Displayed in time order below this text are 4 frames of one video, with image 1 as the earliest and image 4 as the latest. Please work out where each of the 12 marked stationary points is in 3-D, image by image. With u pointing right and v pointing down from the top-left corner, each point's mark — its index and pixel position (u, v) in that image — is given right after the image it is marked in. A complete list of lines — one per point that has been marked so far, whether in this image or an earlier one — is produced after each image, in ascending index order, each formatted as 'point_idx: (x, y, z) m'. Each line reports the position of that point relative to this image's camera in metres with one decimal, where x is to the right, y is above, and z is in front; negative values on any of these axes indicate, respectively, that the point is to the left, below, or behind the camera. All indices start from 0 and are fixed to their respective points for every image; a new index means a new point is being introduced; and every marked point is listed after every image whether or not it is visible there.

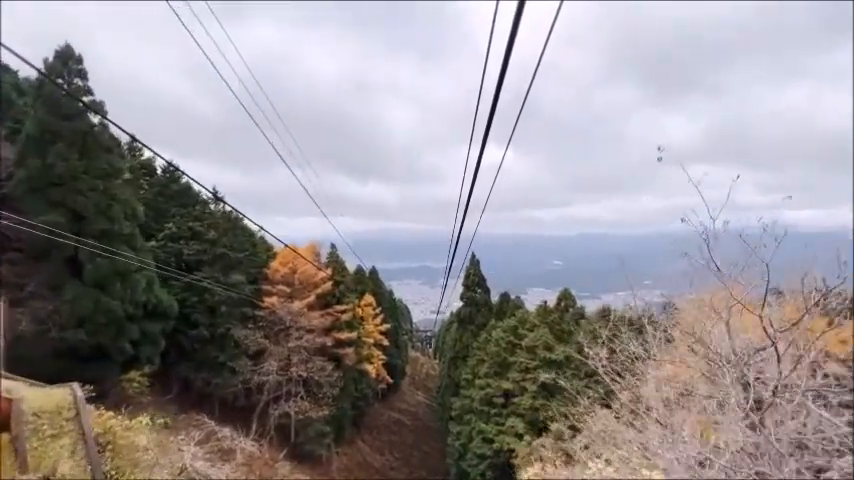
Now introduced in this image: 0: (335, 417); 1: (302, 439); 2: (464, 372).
0: (-3.3, -6.3, +19.7) m
1: (-3.9, -6.3, +17.6) m
2: (+1.3, -4.7, +19.8) m
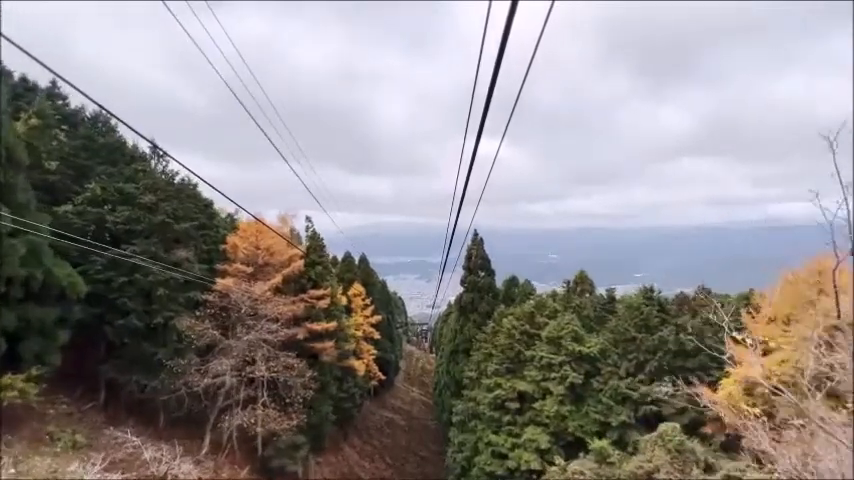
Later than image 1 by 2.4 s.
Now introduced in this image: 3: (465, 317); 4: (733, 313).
0: (-3.4, -5.4, +16.4) m
1: (-4.0, -5.4, +14.2) m
2: (+1.2, -3.9, +16.5) m
3: (+1.3, -2.7, +19.8) m
4: (+6.4, -1.5, +11.6) m
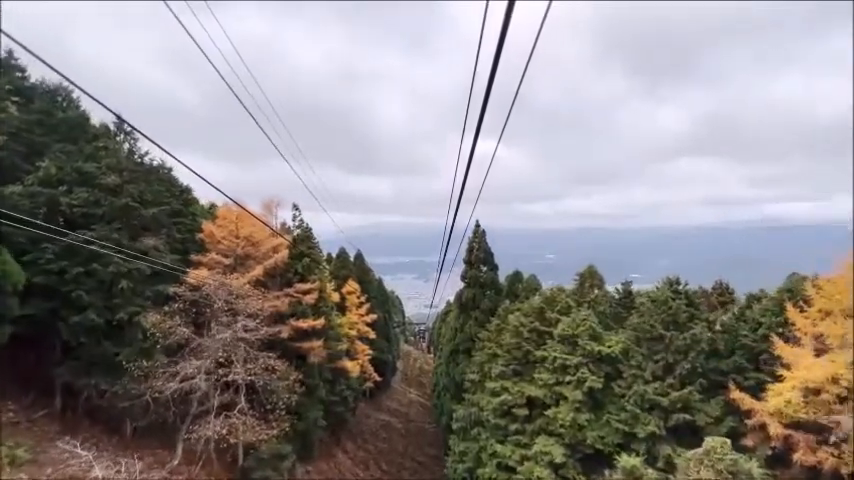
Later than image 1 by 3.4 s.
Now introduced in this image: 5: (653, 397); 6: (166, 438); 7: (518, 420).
0: (-3.4, -5.1, +14.9) m
1: (-4.1, -5.1, +12.8) m
2: (+1.1, -3.6, +15.0) m
3: (+1.3, -2.5, +18.3) m
4: (+6.3, -1.2, +10.1) m
5: (+3.9, -2.7, +9.7) m
6: (-5.7, -4.4, +12.3) m
7: (+1.9, -3.7, +11.4) m
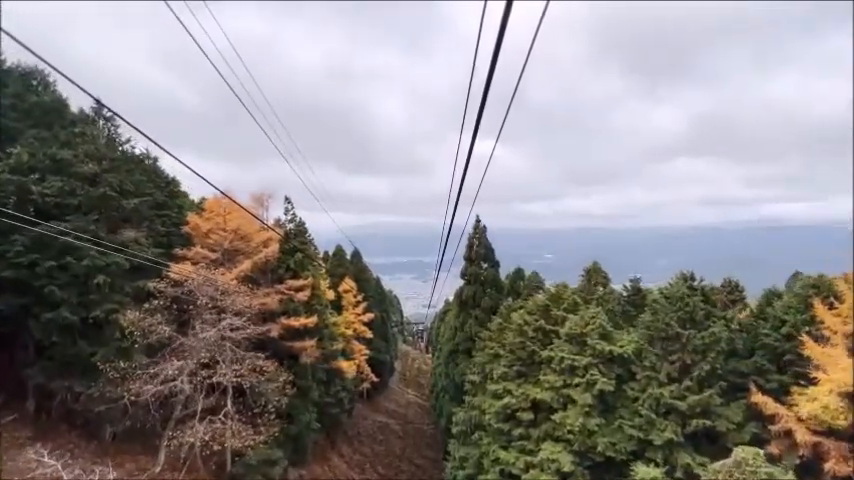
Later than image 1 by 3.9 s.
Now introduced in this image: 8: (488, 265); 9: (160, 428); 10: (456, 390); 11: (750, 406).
0: (-3.5, -5.0, +14.2) m
1: (-4.1, -5.0, +12.0) m
2: (+1.1, -3.4, +14.3) m
3: (+1.2, -2.3, +17.6) m
4: (+6.3, -1.1, +9.4) m
5: (+3.9, -2.6, +9.0) m
6: (-5.8, -4.2, +11.6) m
7: (+1.9, -3.5, +10.7) m
8: (+2.0, -0.8, +18.2) m
9: (-5.4, -3.8, +11.4) m
10: (+0.9, -4.7, +17.3) m
11: (+5.3, -2.8, +9.2) m
